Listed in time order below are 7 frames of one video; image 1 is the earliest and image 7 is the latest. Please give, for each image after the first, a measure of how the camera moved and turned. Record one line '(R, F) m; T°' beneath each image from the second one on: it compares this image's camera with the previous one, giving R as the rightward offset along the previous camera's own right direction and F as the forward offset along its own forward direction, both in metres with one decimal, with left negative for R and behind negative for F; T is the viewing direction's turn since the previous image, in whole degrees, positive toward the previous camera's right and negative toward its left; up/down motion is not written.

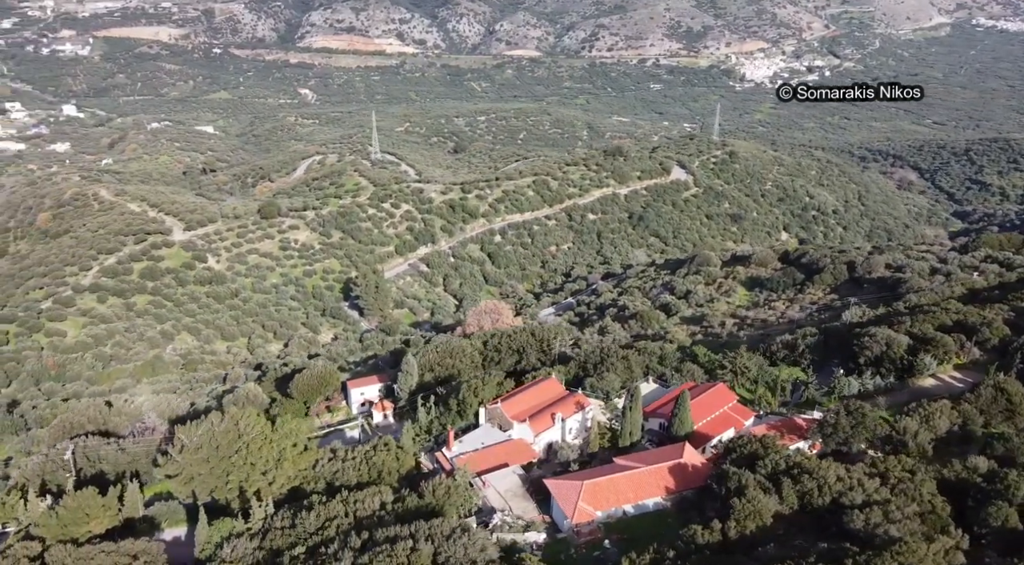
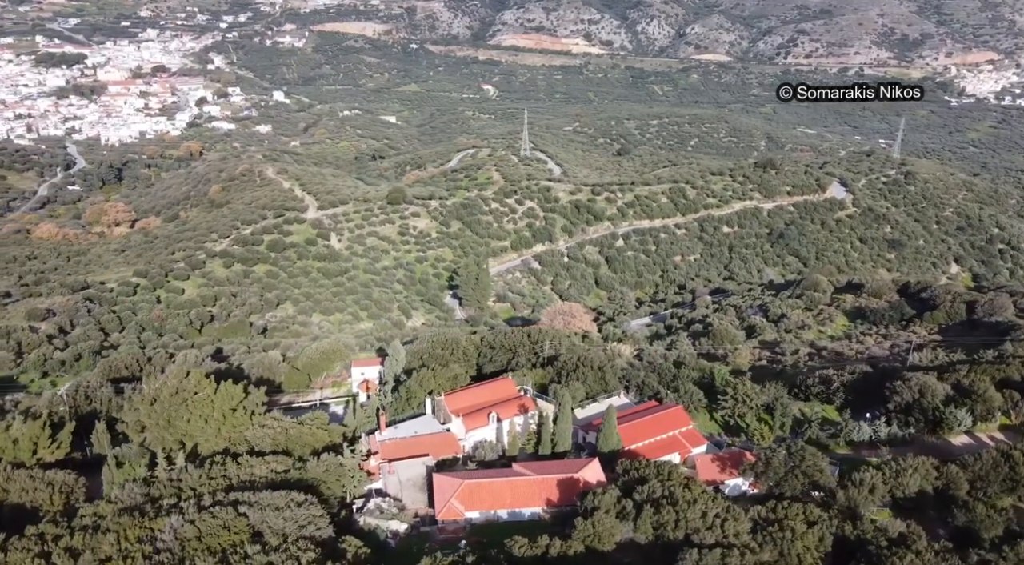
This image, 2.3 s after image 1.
(+4.9, +0.3) m; -13°
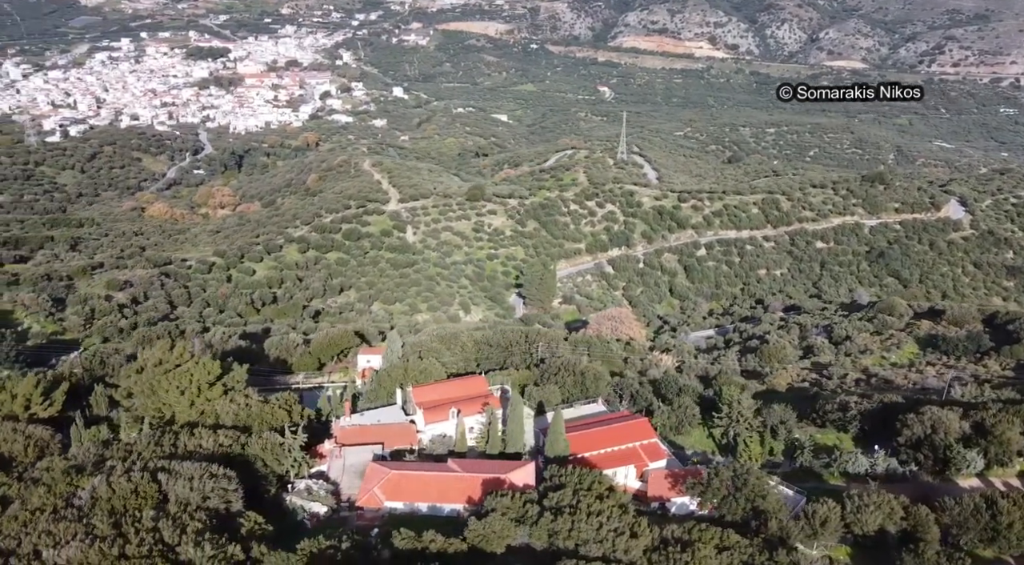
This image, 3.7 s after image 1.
(+3.2, +0.2) m; -9°
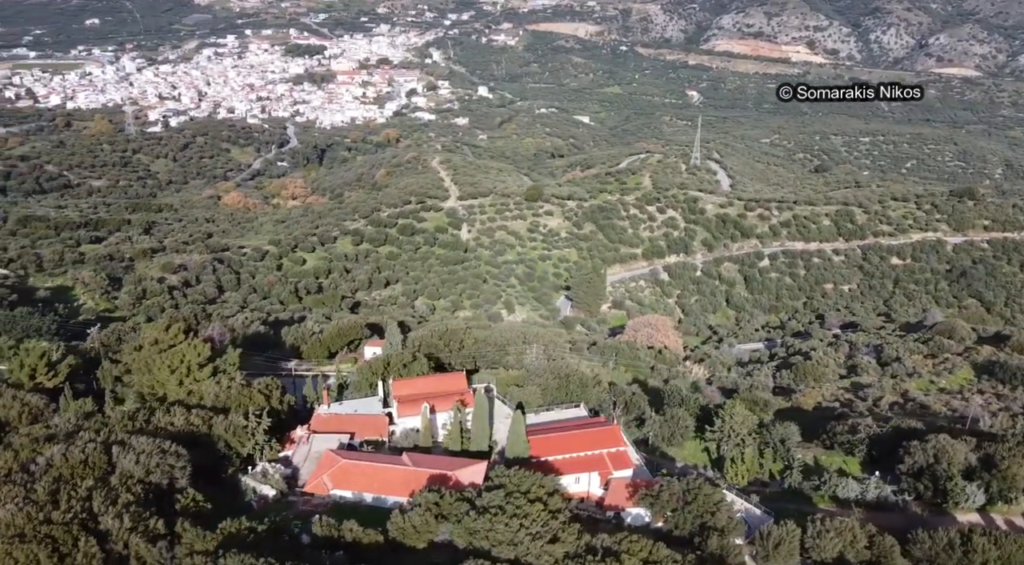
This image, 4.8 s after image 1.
(+2.4, +0.1) m; -6°
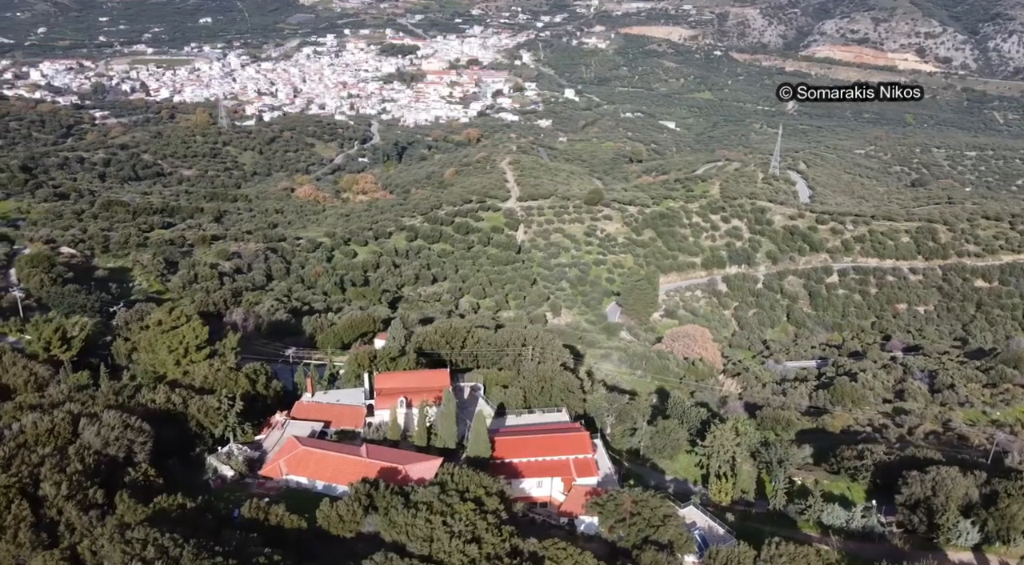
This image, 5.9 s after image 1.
(+2.4, +0.2) m; -7°
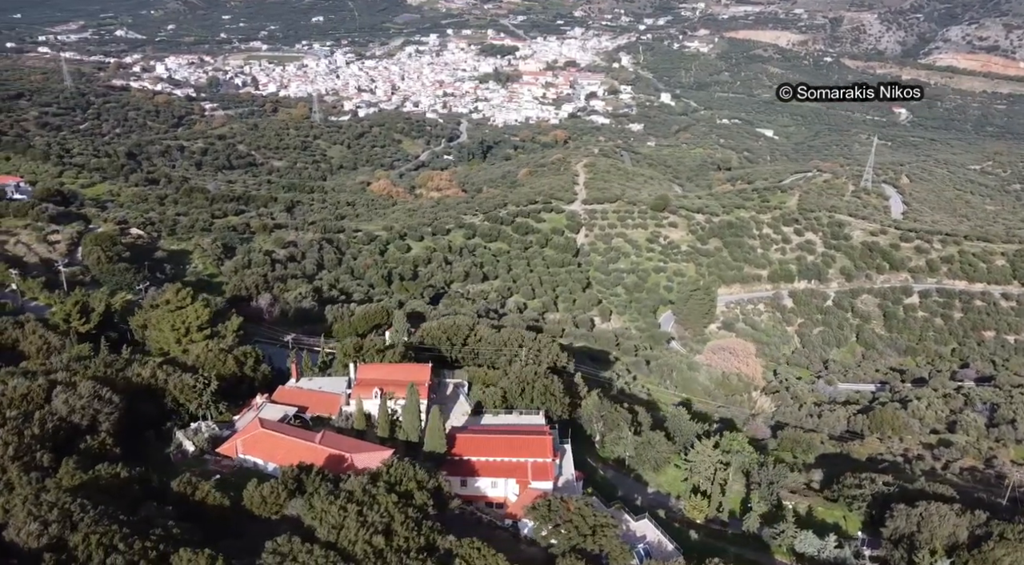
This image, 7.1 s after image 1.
(+2.6, +0.2) m; -7°
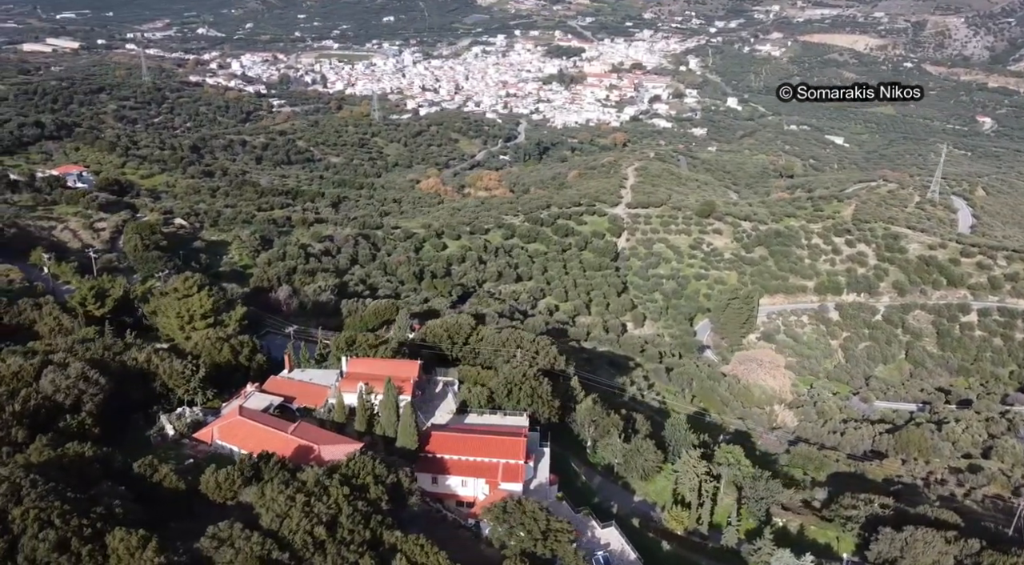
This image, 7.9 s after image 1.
(+1.8, +0.1) m; -5°
